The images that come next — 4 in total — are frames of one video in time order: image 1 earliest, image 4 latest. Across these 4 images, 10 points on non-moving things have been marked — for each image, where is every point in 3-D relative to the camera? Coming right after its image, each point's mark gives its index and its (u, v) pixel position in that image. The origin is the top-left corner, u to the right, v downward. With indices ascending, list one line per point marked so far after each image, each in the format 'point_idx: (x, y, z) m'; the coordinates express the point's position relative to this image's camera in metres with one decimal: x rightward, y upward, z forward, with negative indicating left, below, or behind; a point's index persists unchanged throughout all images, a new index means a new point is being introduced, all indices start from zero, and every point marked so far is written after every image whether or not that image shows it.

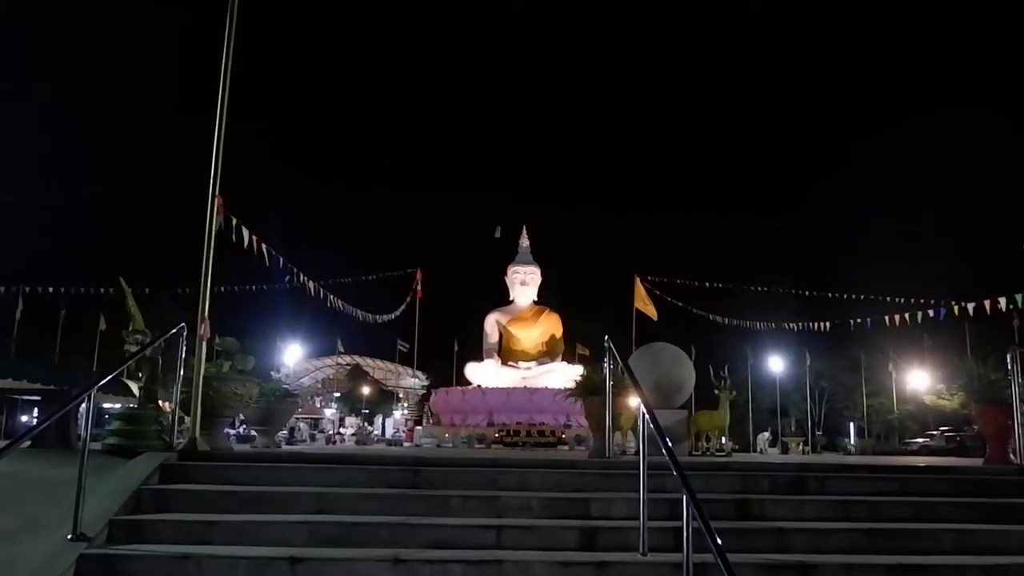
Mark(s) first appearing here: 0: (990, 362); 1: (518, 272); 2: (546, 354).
0: (+5.2, -0.9, +10.1) m
1: (0.0, +0.2, +19.2) m
2: (+0.7, -1.5, +18.2) m
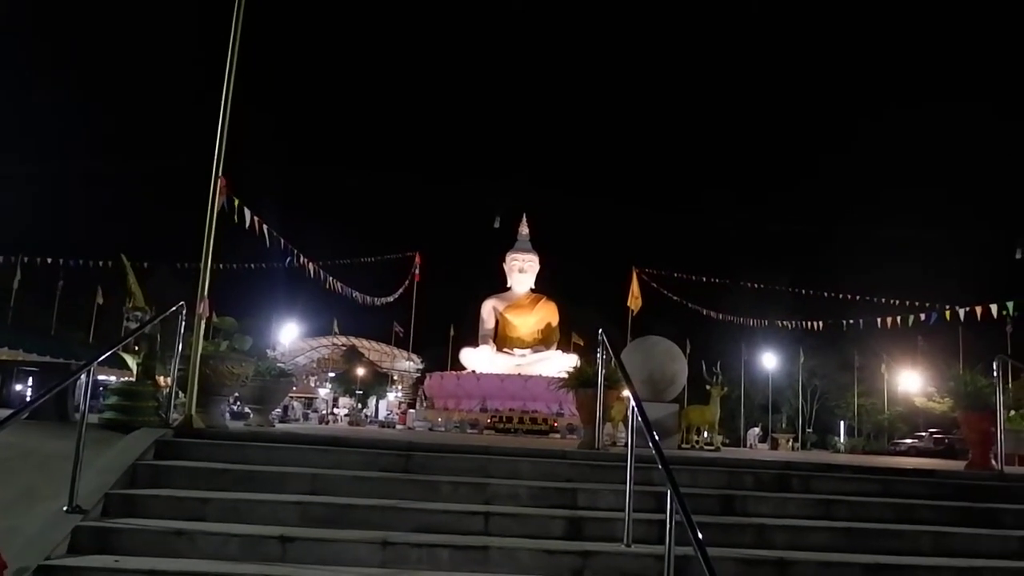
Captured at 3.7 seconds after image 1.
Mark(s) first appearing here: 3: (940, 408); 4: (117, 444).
0: (+5.2, -0.9, +10.1) m
1: (+0.1, +0.7, +19.3) m
2: (+0.7, -1.1, +18.3) m
3: (+4.9, -1.4, +10.5) m
4: (-3.5, -1.4, +8.2) m
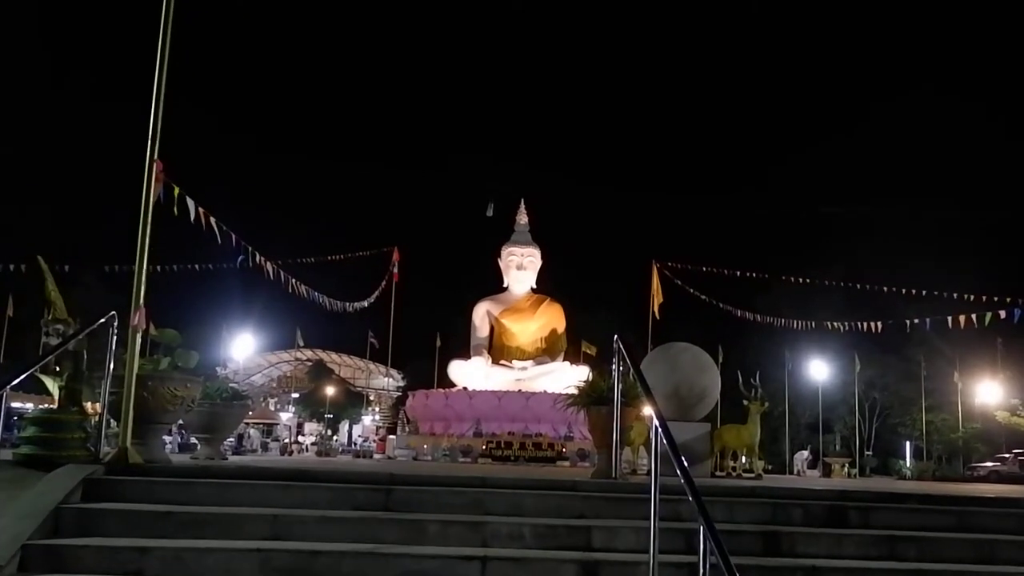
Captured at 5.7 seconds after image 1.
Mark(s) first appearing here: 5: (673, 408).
0: (+5.2, -0.8, +8.8) m
1: (+0.1, +0.7, +17.9) m
2: (+0.7, -1.1, +16.9) m
3: (+4.9, -1.3, +9.1) m
4: (-3.5, -1.5, +6.8) m
5: (+1.6, -1.2, +9.4) m
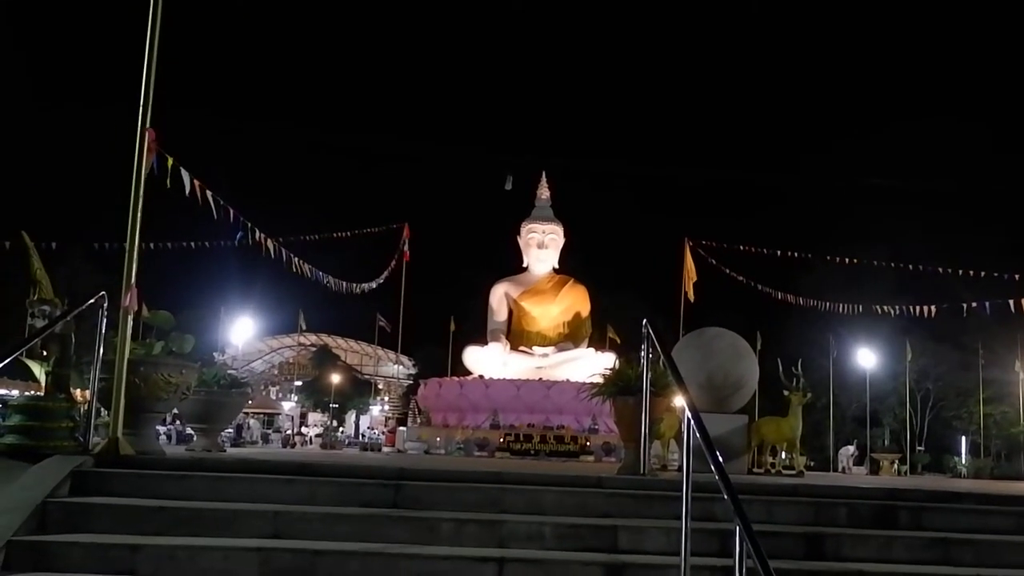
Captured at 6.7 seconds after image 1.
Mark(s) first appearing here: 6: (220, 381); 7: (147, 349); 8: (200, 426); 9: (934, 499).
0: (+5.4, -0.6, +8.1) m
1: (+0.4, +0.9, +17.3) m
2: (+1.0, -0.8, +16.4) m
3: (+5.1, -1.1, +8.5) m
4: (-3.4, -1.3, +6.4) m
5: (+1.8, -1.0, +8.8) m
6: (-2.4, -0.8, +7.9) m
7: (-2.8, -0.5, +7.0) m
8: (-2.6, -1.2, +8.0) m
9: (+3.0, -1.5, +6.5) m
